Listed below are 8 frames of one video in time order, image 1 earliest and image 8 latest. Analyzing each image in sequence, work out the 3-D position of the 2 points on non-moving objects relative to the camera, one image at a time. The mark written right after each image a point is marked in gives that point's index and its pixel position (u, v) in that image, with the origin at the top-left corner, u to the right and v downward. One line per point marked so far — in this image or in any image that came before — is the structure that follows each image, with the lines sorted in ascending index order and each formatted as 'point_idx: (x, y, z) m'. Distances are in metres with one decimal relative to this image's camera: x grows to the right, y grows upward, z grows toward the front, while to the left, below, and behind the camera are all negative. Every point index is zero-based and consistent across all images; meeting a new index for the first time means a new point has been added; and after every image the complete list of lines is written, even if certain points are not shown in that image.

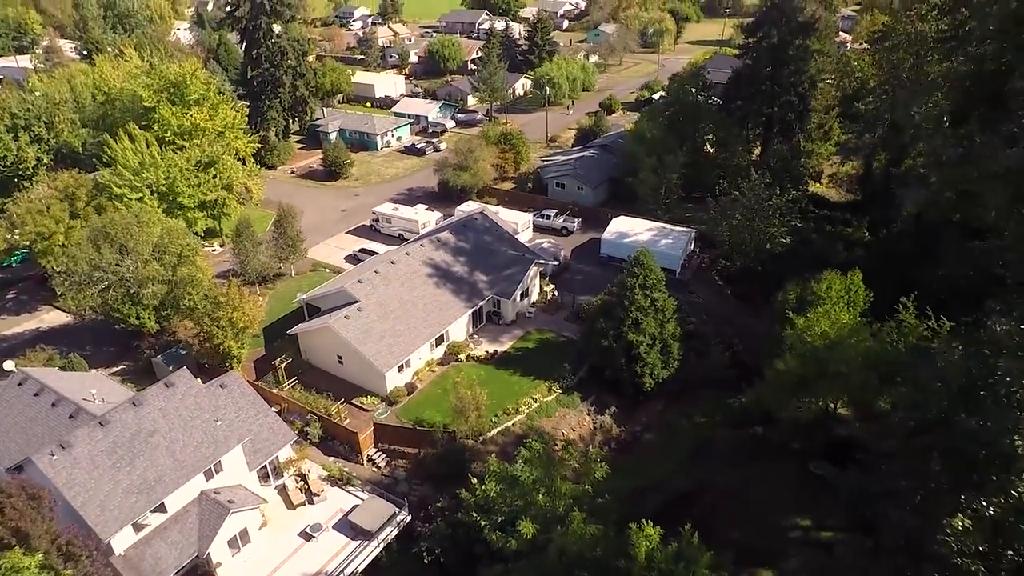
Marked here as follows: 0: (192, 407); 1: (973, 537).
0: (-8.0, -3.0, +18.6) m
1: (+4.1, -2.3, +6.7) m
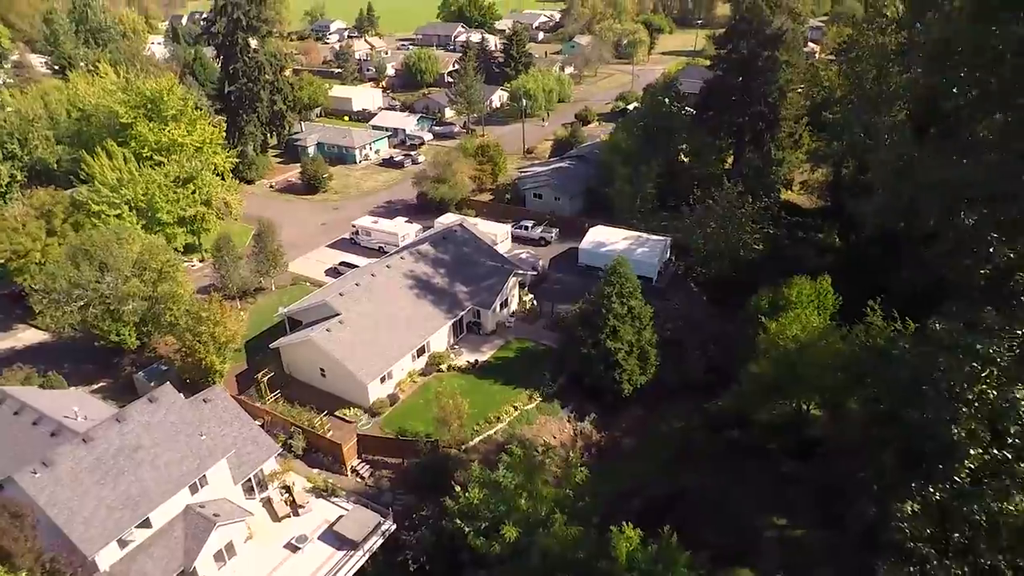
0: (-8.4, -3.4, +18.7) m
1: (+3.9, -2.3, +7.2) m
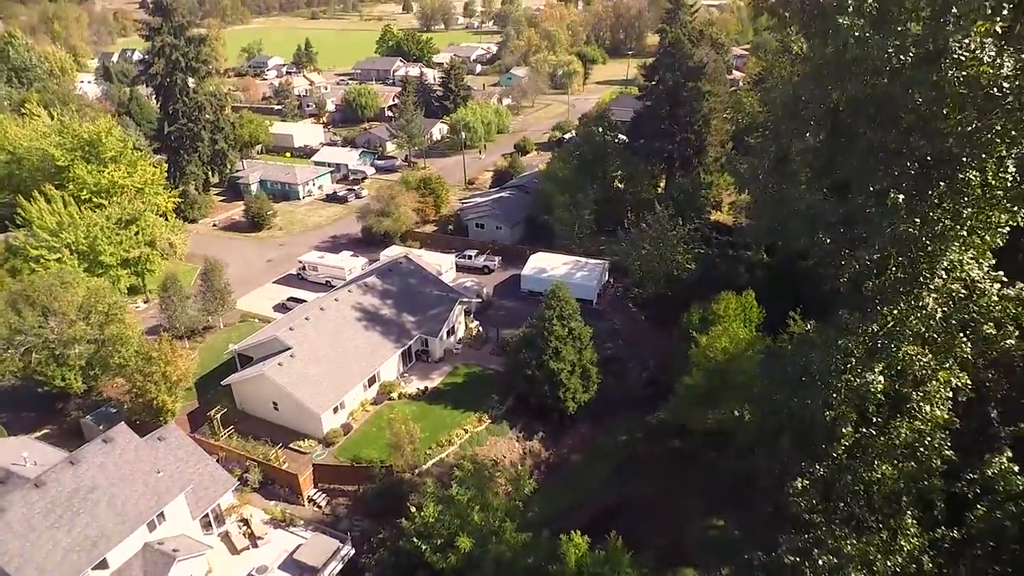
0: (-9.7, -4.4, +19.1) m
1: (+3.4, -2.4, +8.5) m
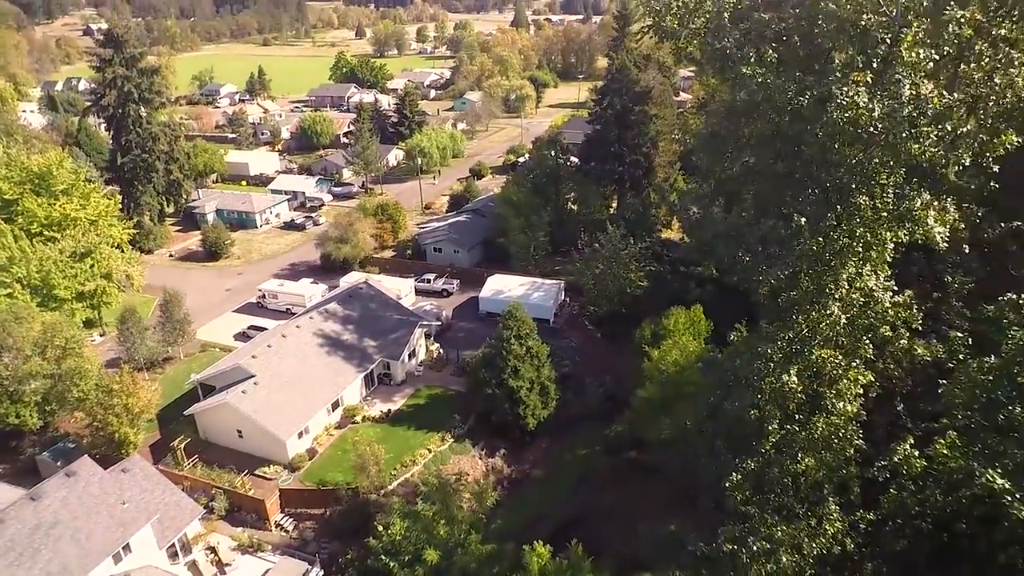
0: (-10.6, -5.3, +19.3) m
1: (+2.9, -2.5, +9.4) m
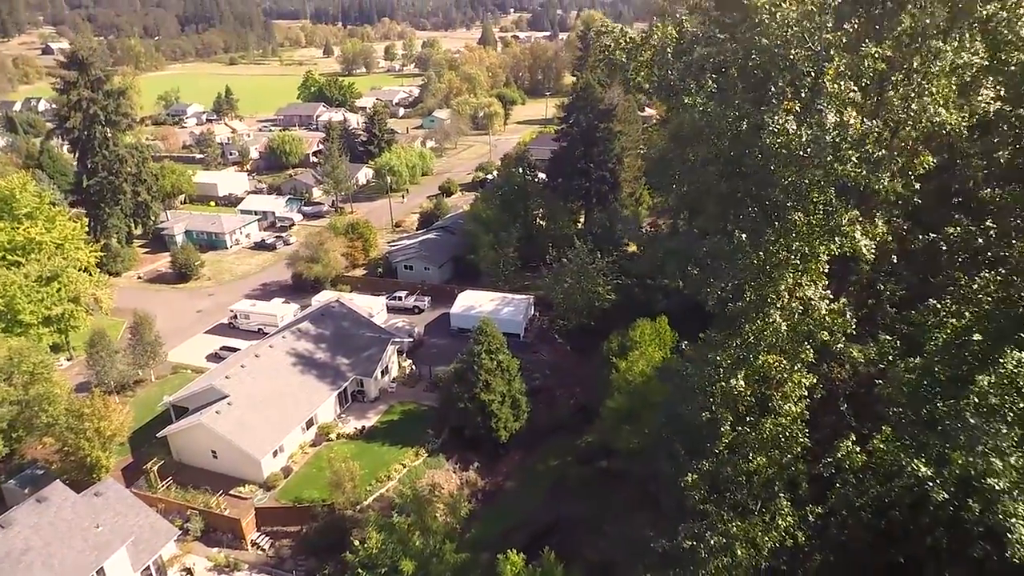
0: (-11.3, -5.9, +19.3) m
1: (+2.5, -2.7, +10.0) m
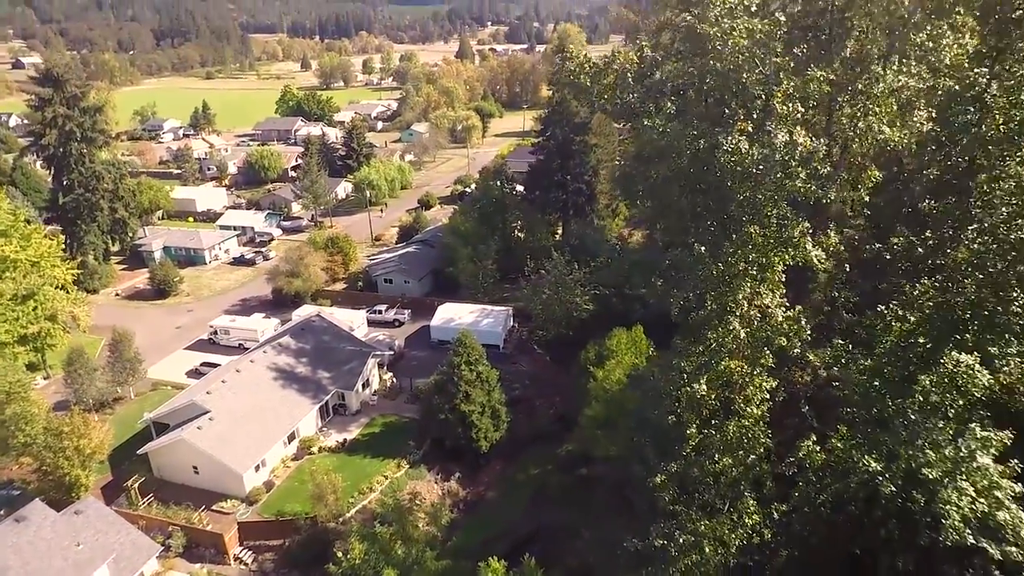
0: (-11.8, -6.4, +19.4) m
1: (+2.2, -2.8, +10.5) m
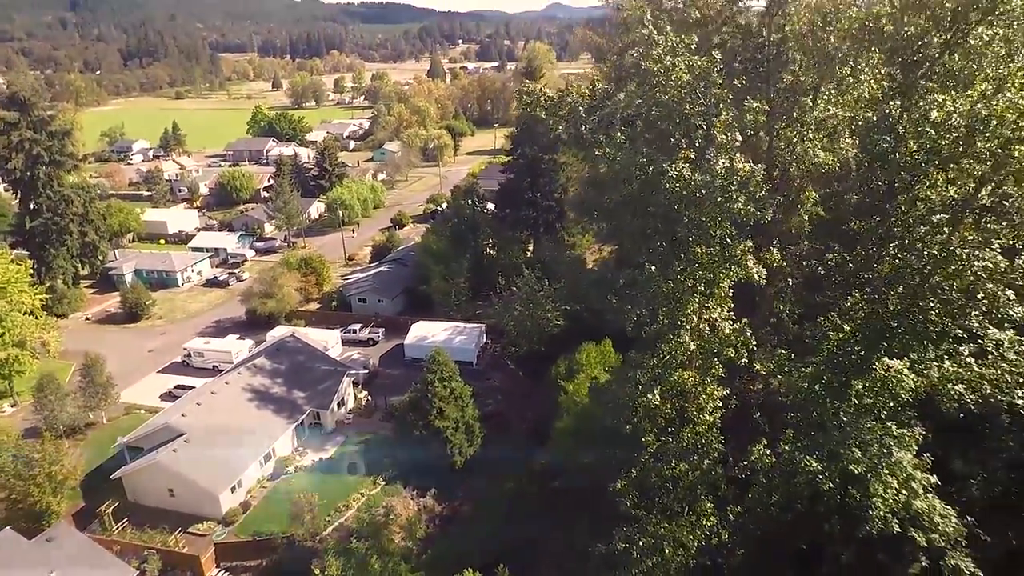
0: (-12.5, -7.1, +19.5) m
1: (+1.7, -3.1, +11.1) m
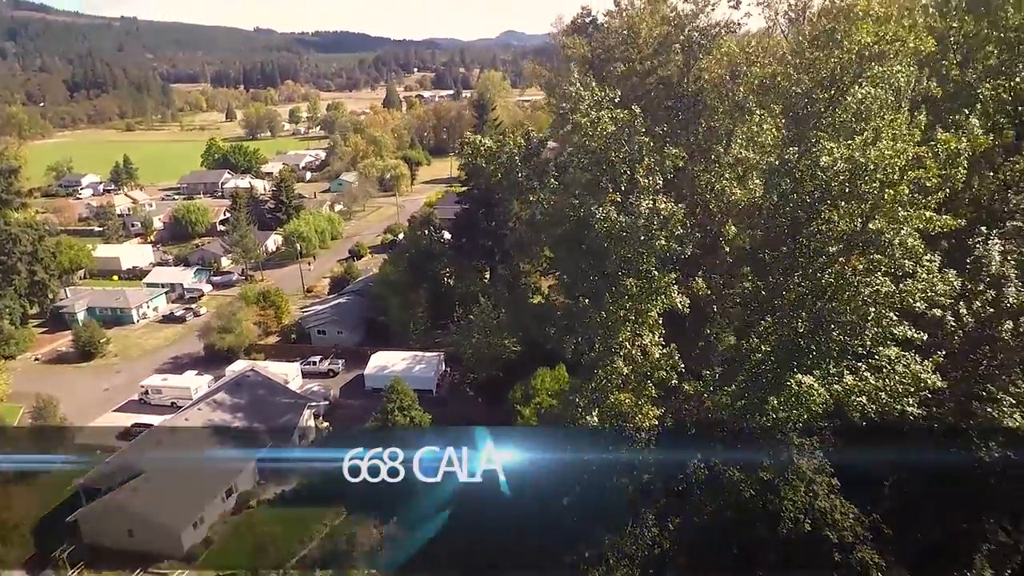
0: (-13.5, -8.2, +19.4) m
1: (+1.0, -3.6, +12.0) m
